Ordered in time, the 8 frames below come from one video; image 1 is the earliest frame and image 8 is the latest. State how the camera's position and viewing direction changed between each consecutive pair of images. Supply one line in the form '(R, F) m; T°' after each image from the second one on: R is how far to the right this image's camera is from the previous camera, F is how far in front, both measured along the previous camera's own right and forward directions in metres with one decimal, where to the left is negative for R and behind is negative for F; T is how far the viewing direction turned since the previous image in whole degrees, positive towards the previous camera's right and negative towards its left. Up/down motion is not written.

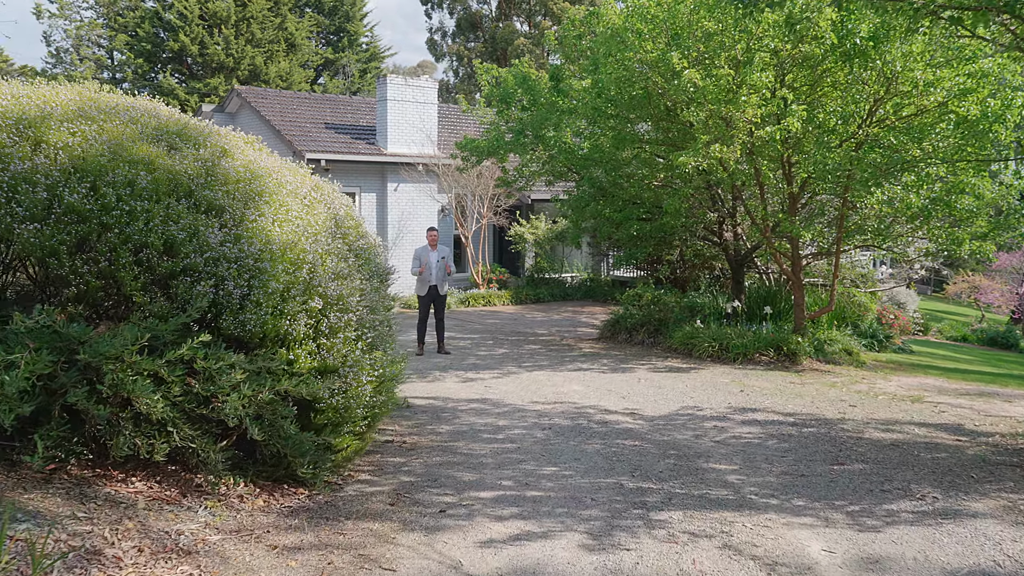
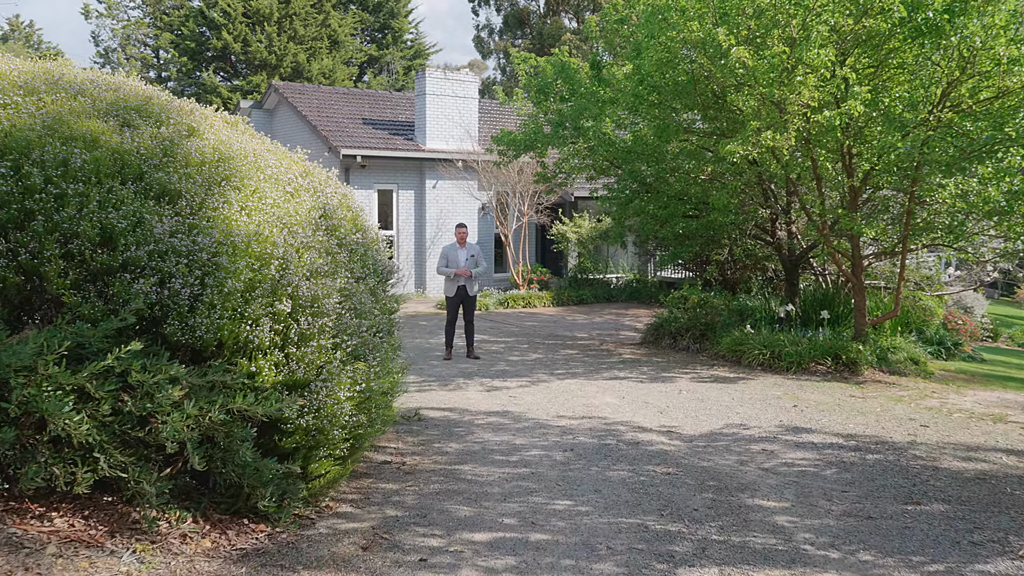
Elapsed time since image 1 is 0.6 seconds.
(+0.2, +0.7) m; -3°
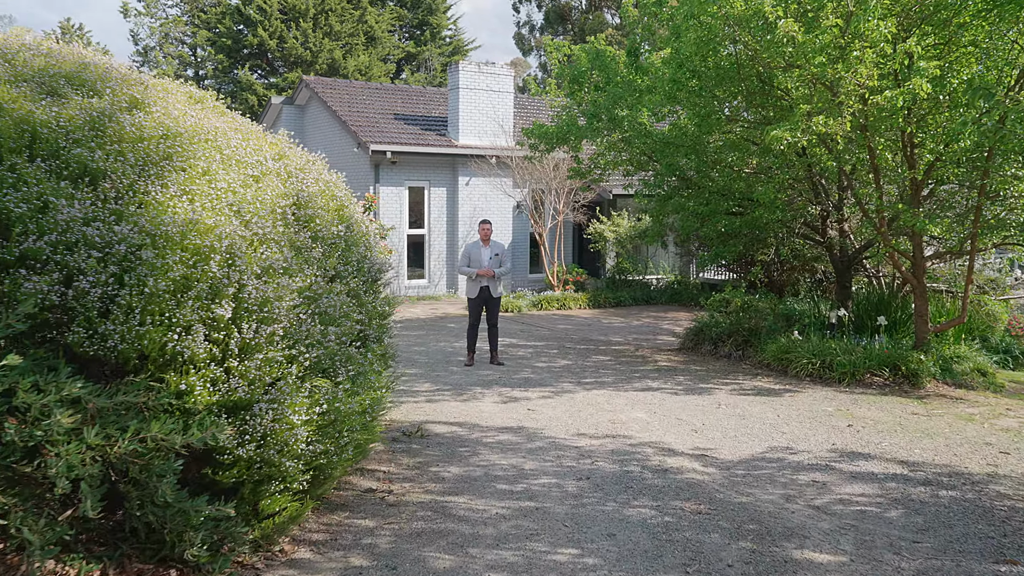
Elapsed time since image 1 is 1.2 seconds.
(+0.2, +0.7) m; -3°
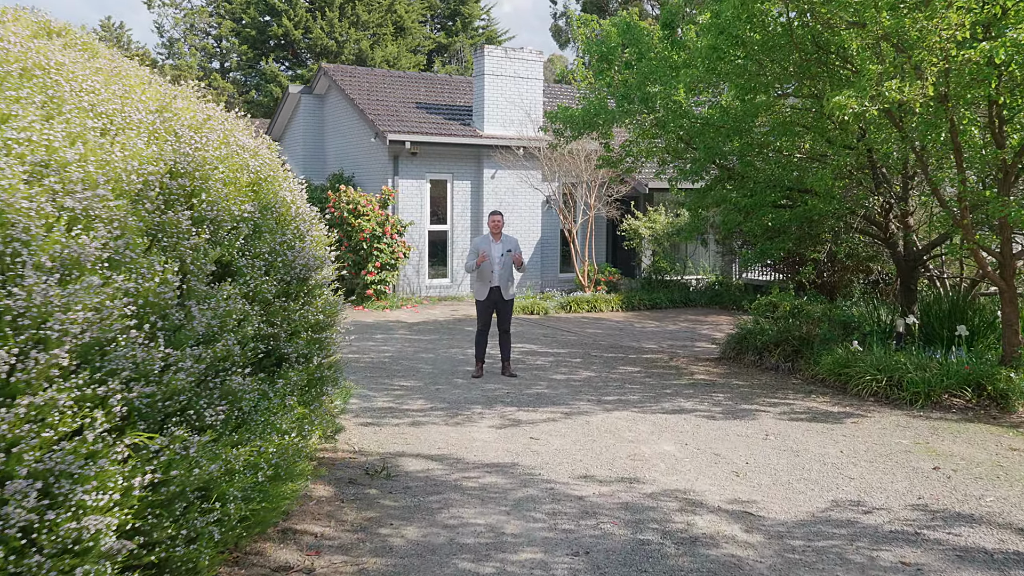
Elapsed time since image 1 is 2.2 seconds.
(+0.3, +1.2) m; -3°
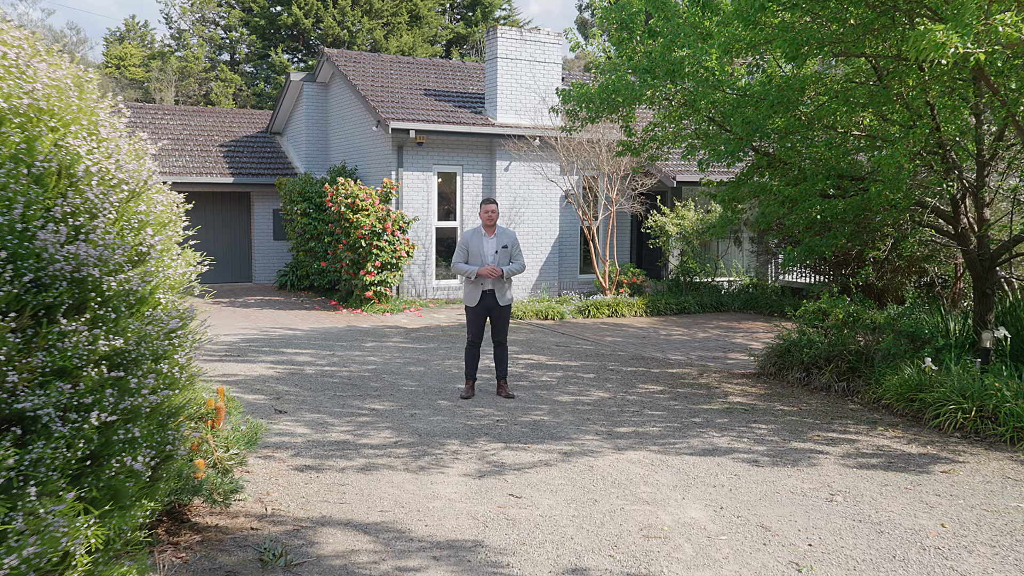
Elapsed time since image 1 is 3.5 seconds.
(+0.3, +1.4) m; -2°
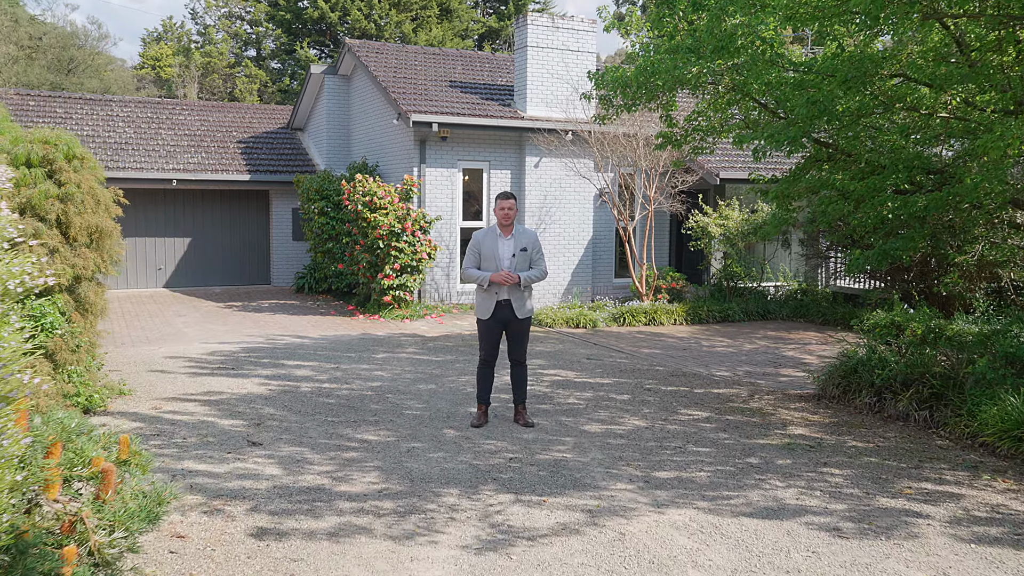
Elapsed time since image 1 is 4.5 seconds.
(+0.1, +1.1) m; -2°
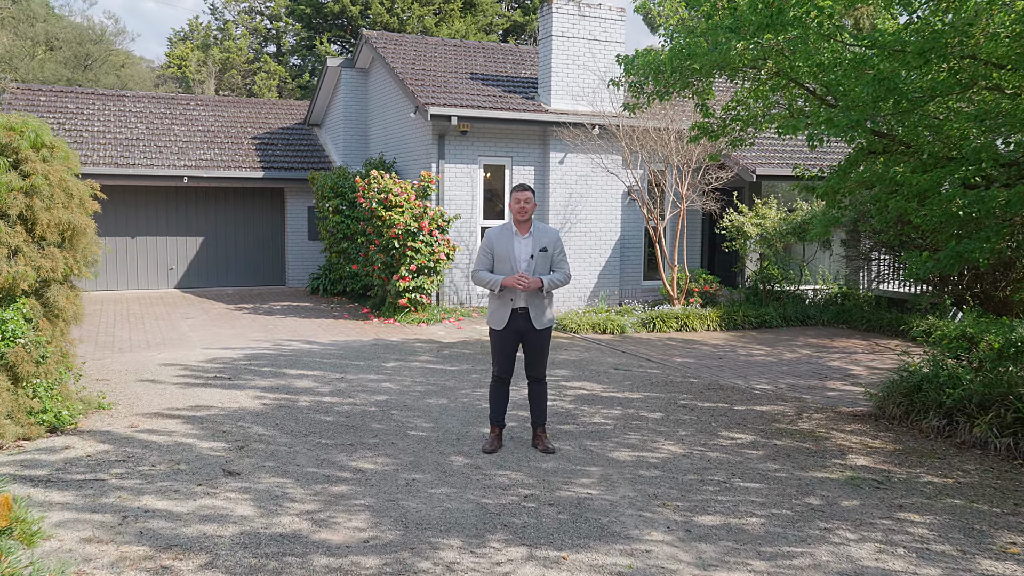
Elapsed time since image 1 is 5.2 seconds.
(0.0, +0.8) m; -2°
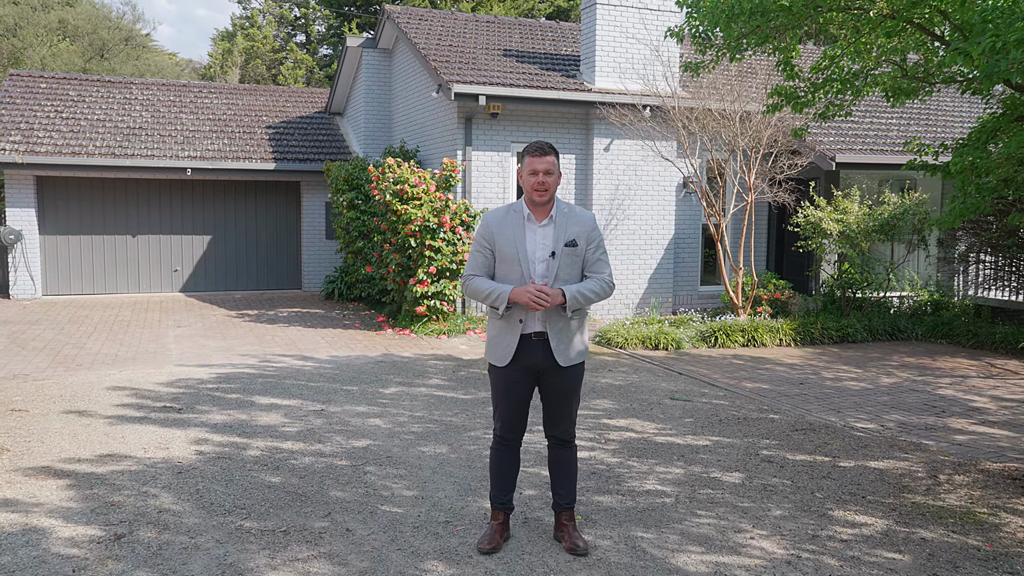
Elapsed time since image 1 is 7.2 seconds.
(+0.1, +1.8) m; -3°
